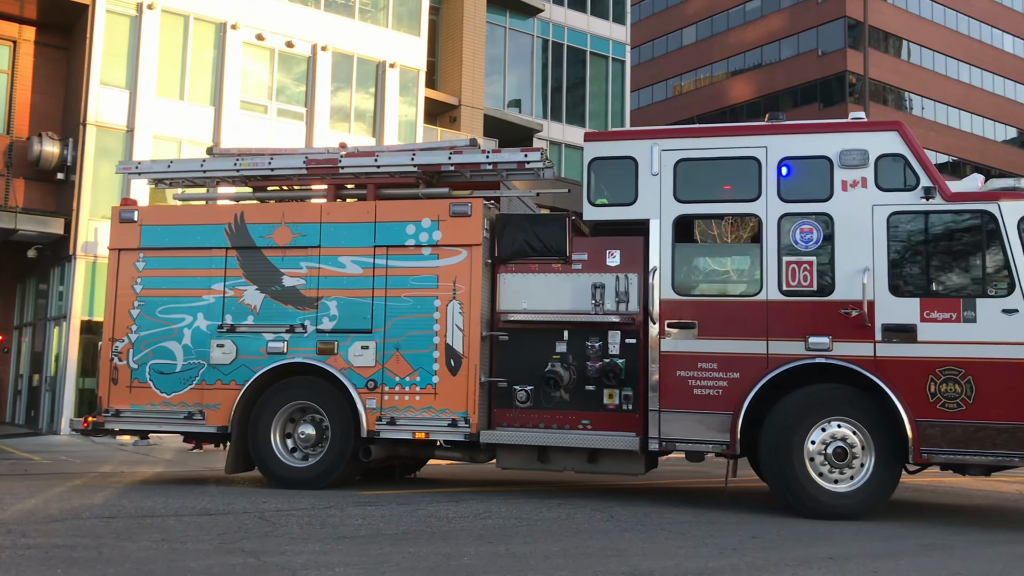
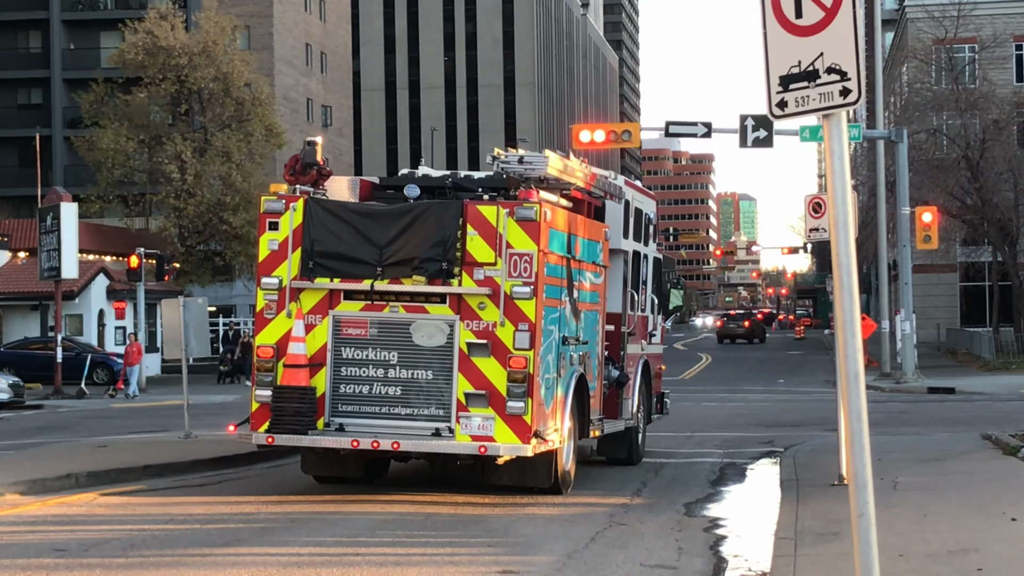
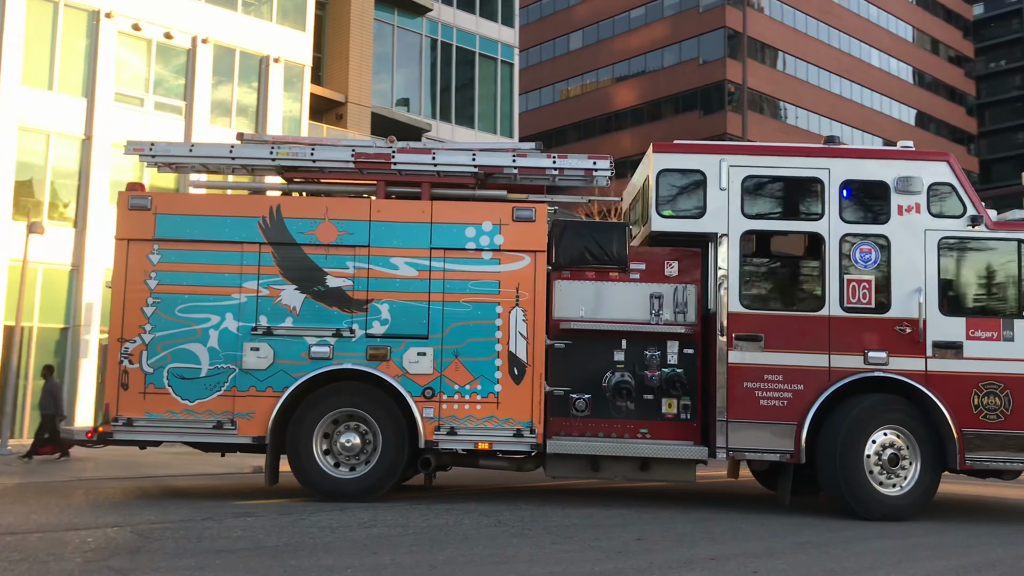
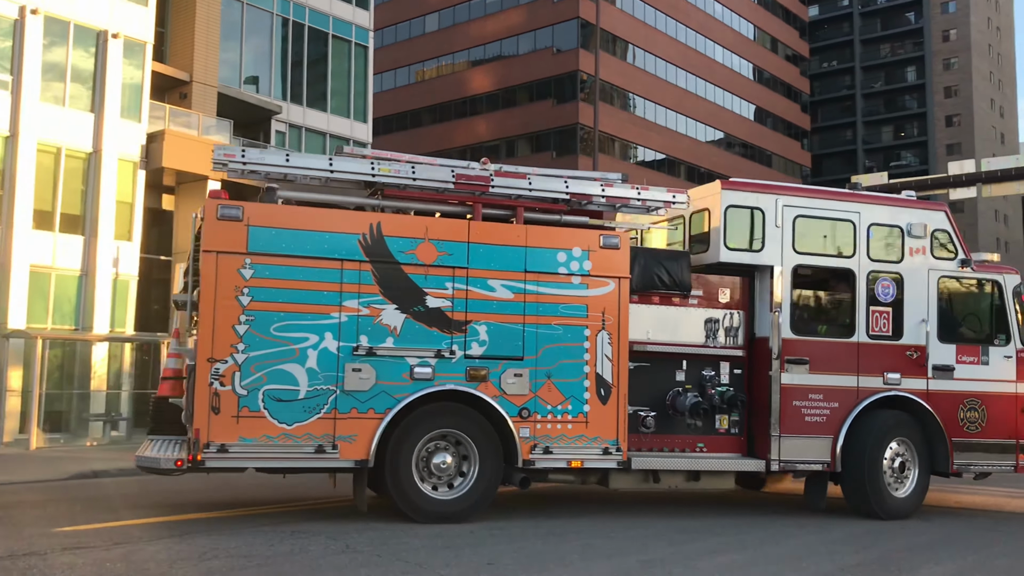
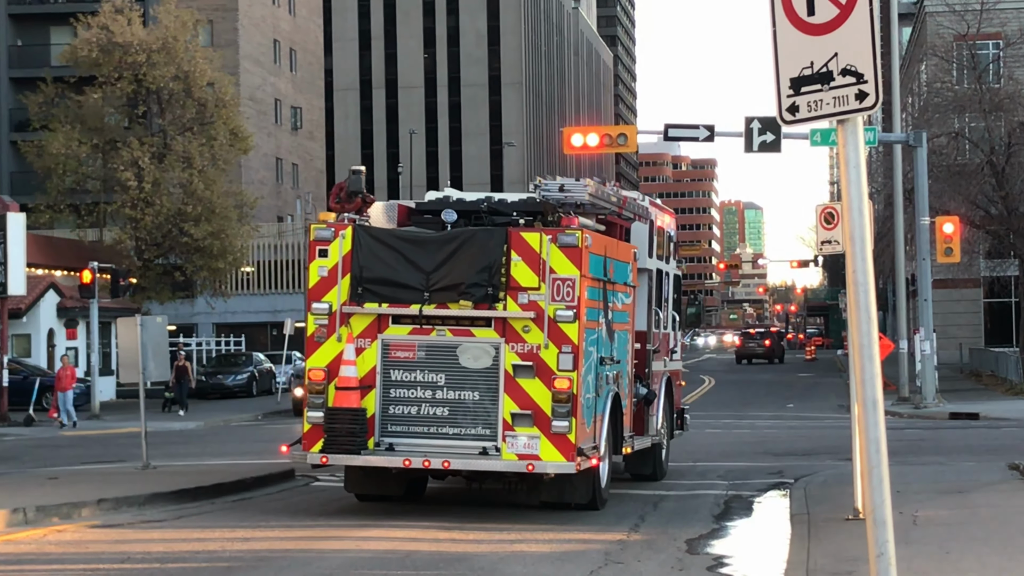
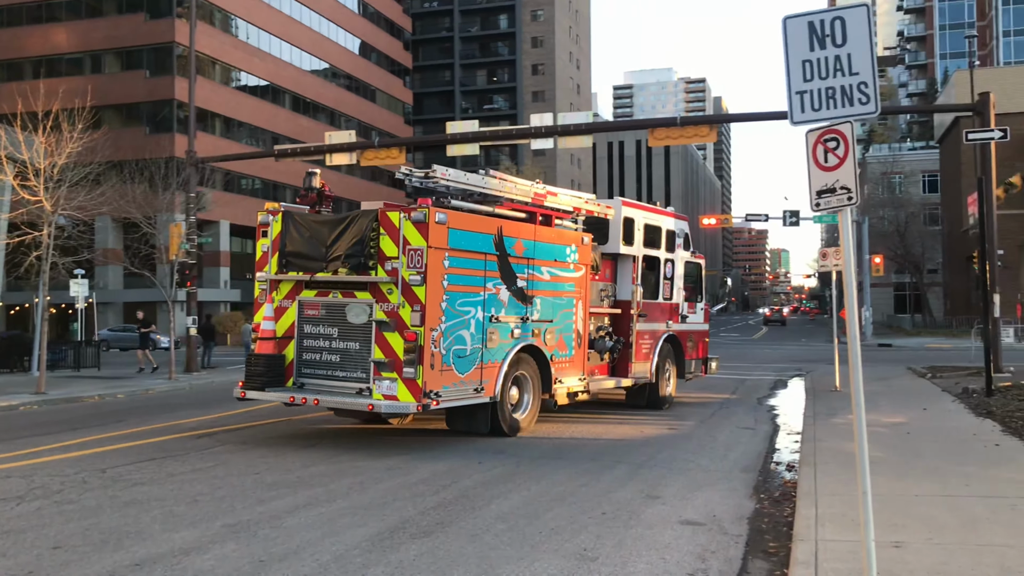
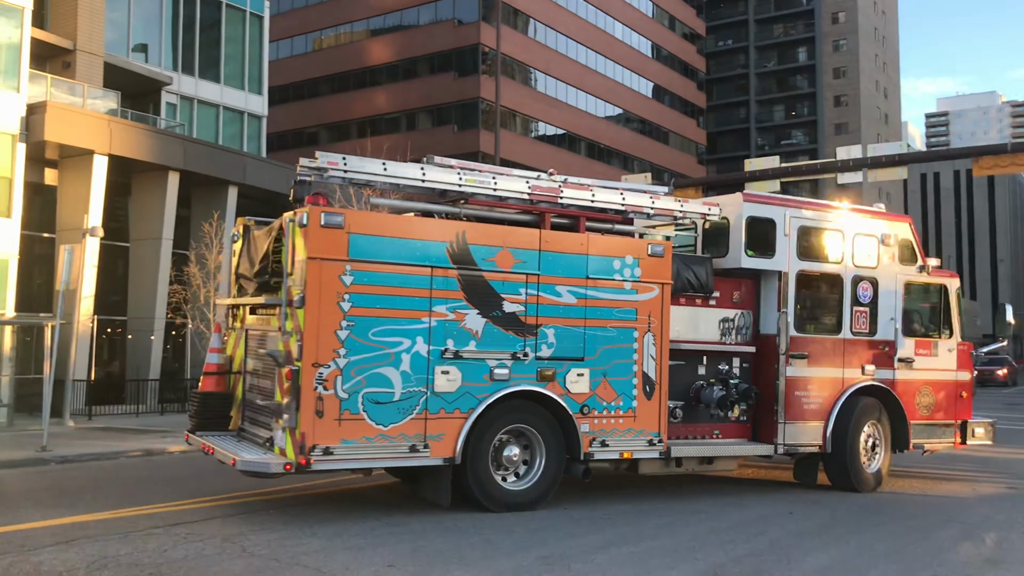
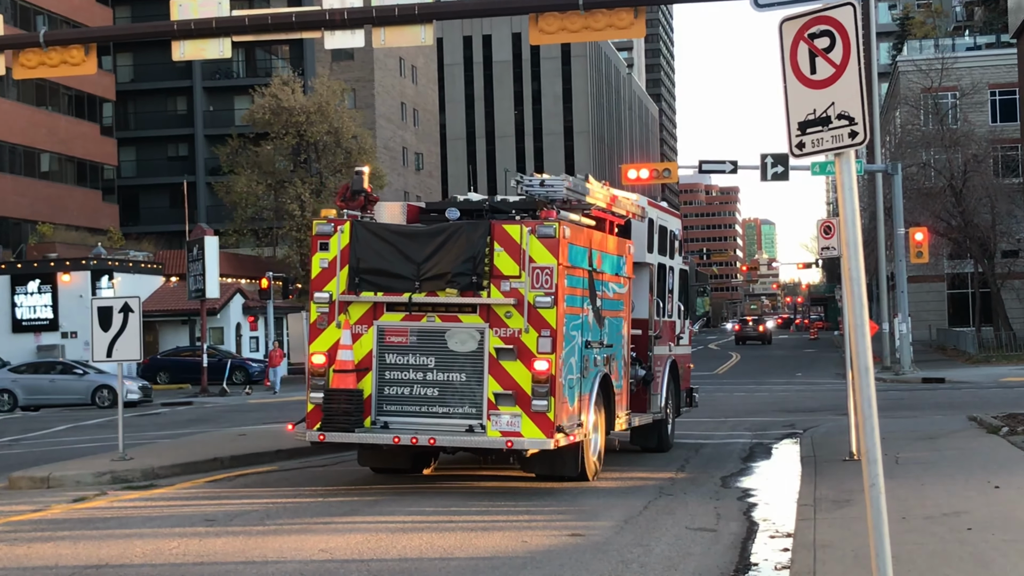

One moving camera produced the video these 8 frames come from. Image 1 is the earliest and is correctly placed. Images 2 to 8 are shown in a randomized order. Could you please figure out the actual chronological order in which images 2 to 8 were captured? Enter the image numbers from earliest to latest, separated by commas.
3, 4, 7, 6, 8, 2, 5
